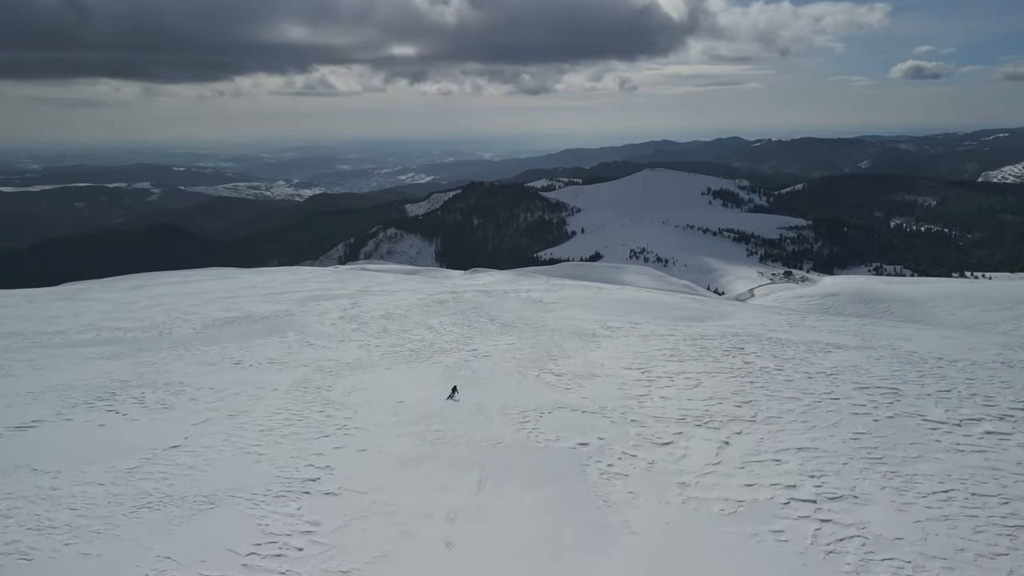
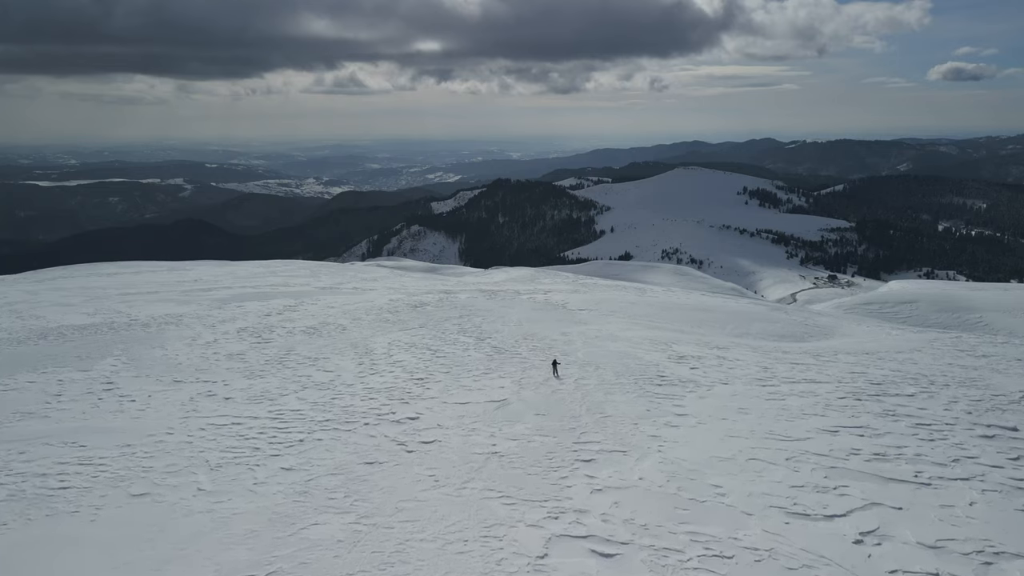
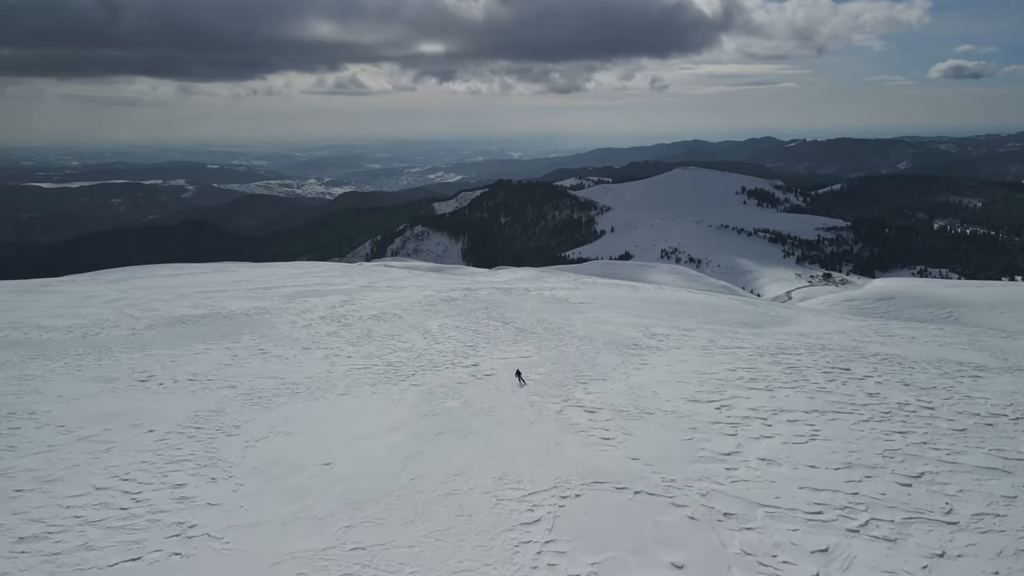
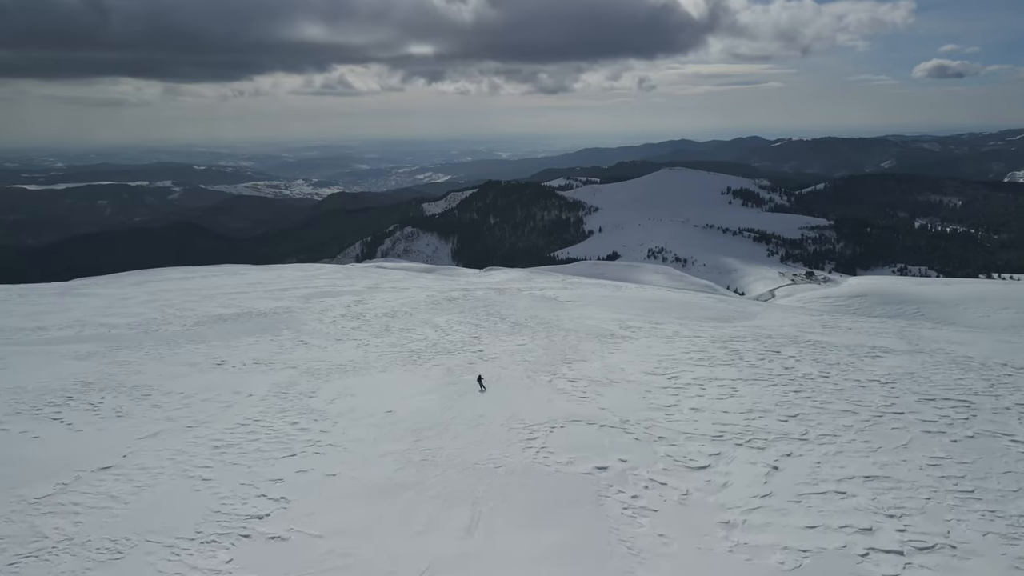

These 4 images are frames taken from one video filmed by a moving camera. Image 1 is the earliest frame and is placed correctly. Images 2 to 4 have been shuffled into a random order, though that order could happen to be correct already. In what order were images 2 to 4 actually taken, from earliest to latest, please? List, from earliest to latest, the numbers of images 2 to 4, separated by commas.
4, 3, 2
